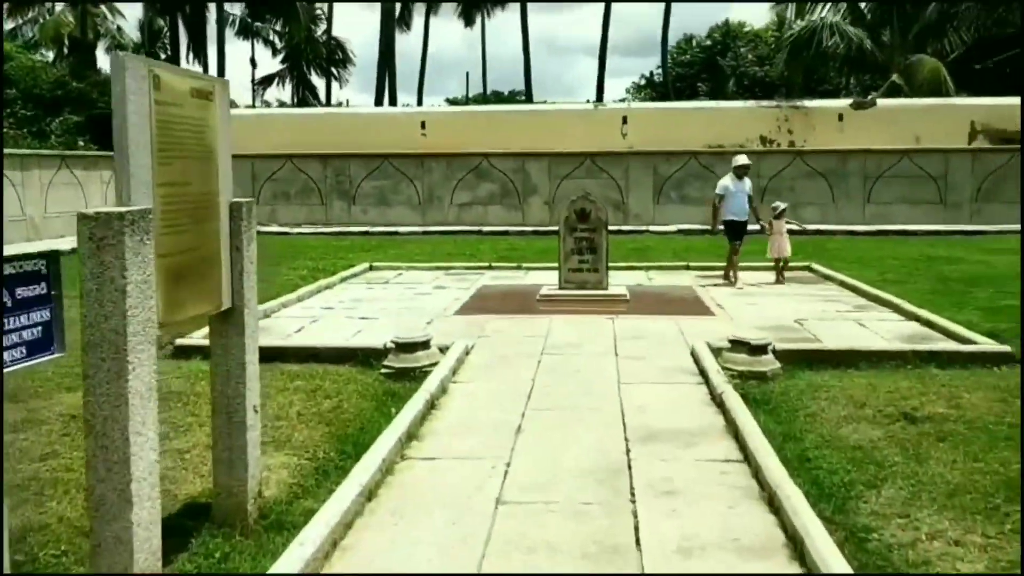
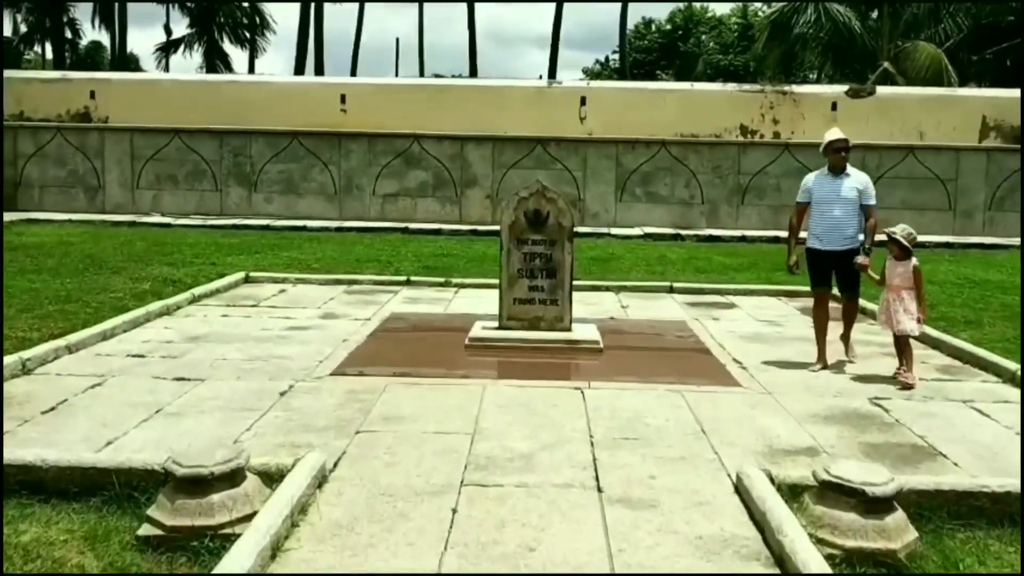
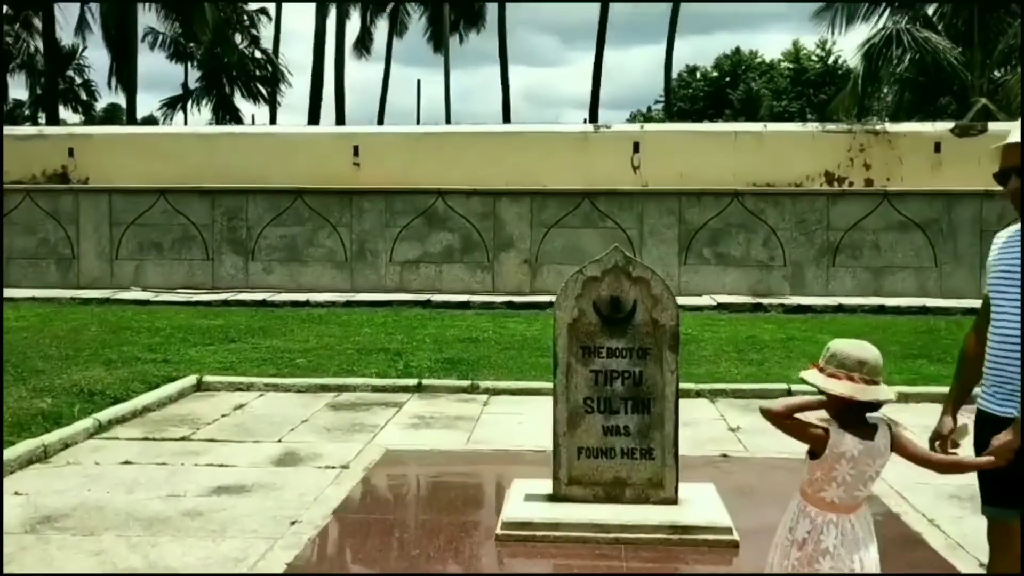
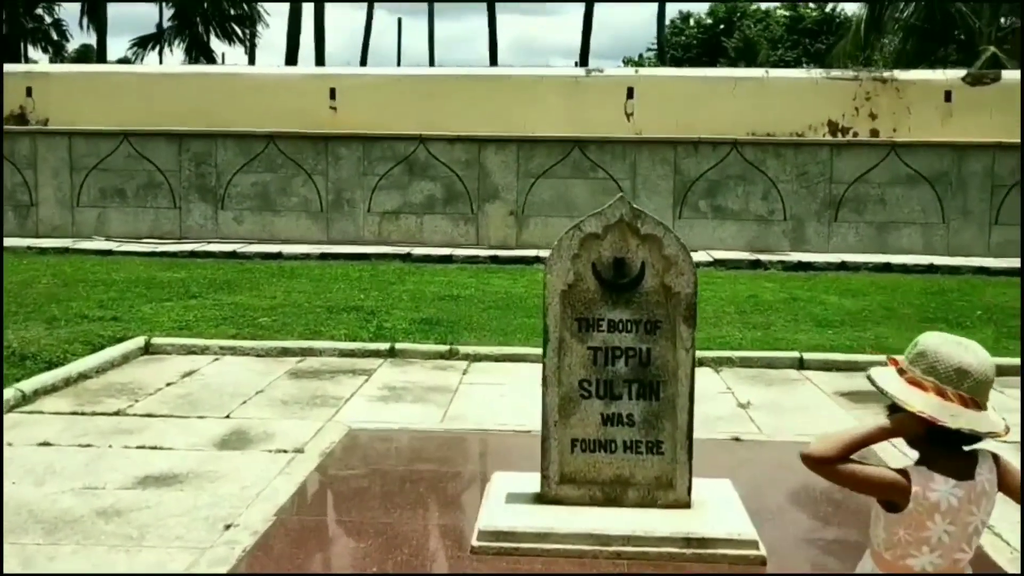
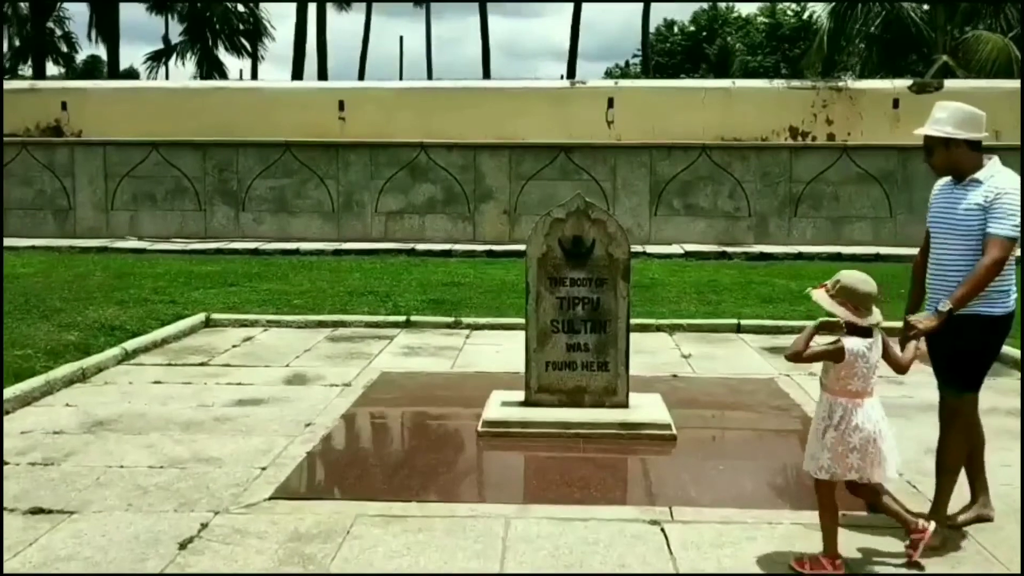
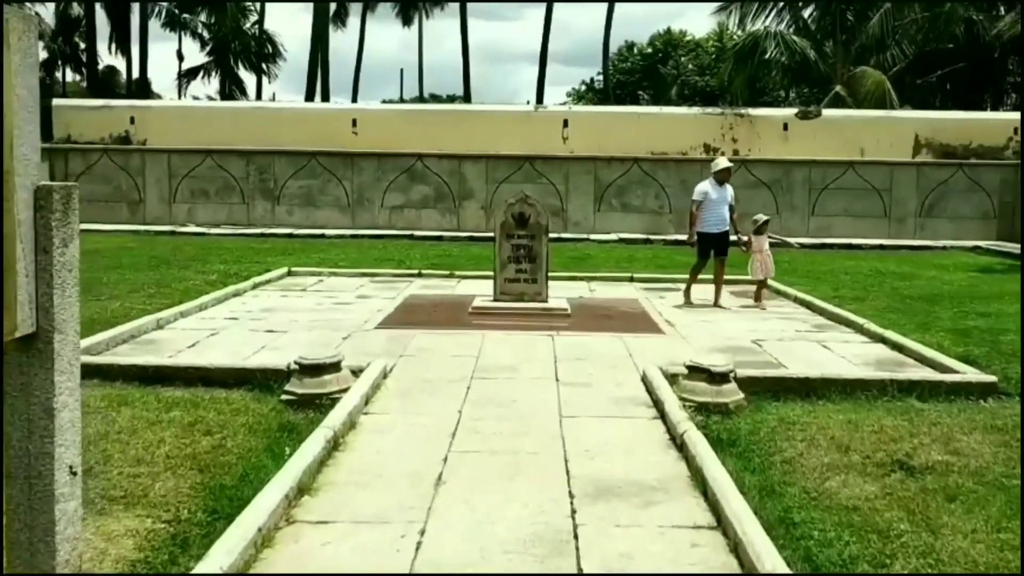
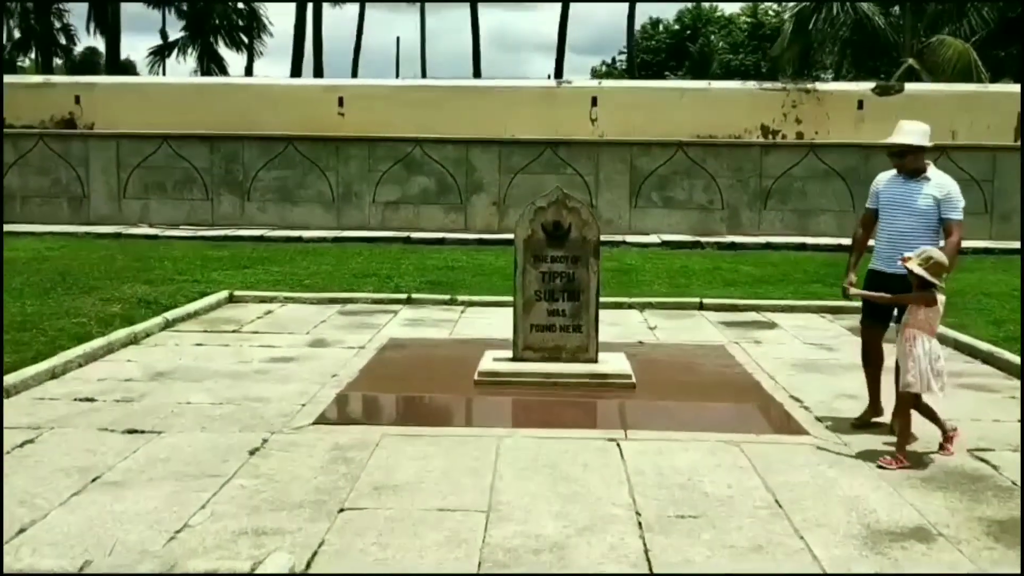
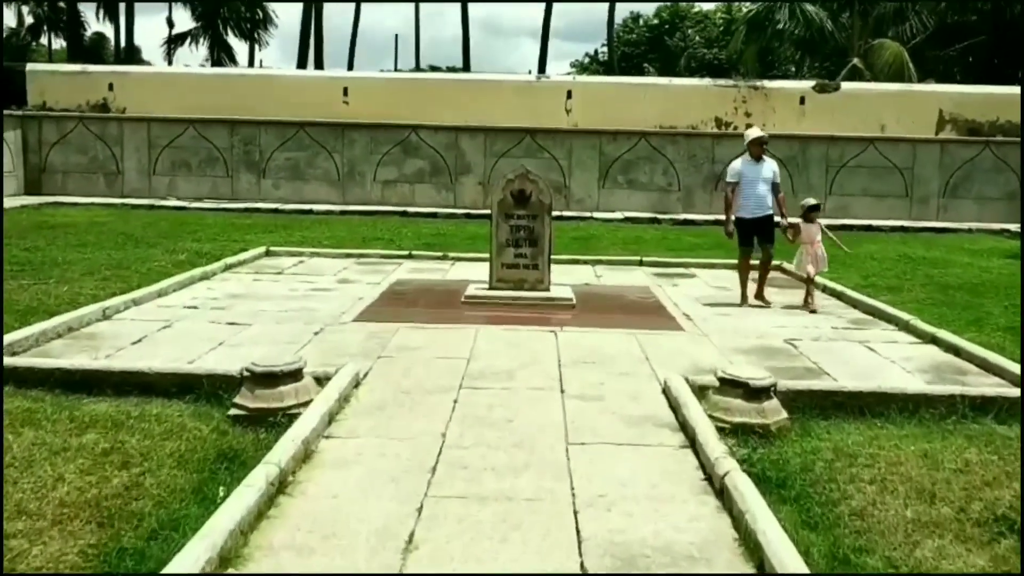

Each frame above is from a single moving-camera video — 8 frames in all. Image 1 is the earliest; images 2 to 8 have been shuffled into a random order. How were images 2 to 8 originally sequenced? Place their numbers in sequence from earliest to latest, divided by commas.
6, 8, 2, 7, 5, 3, 4
